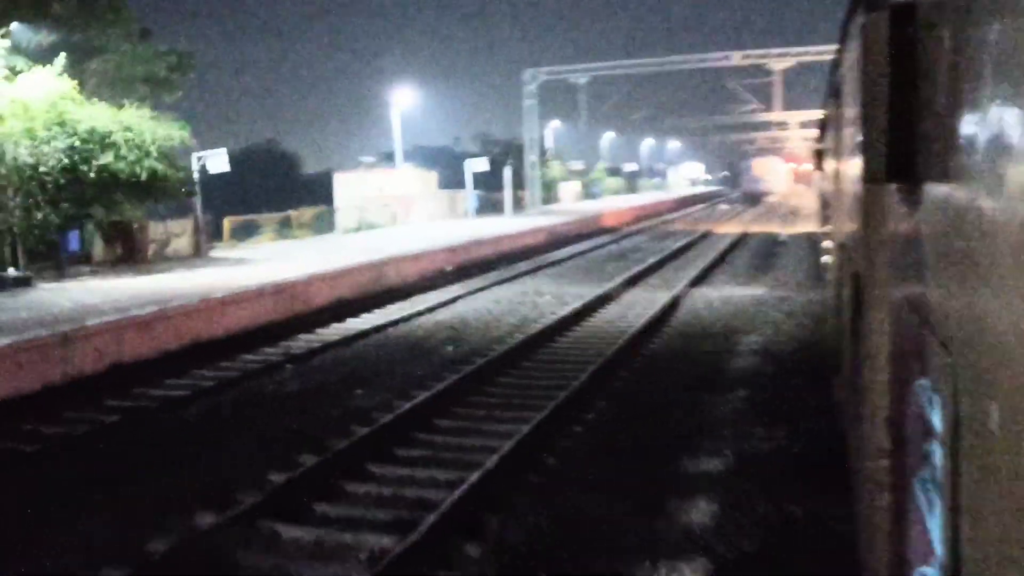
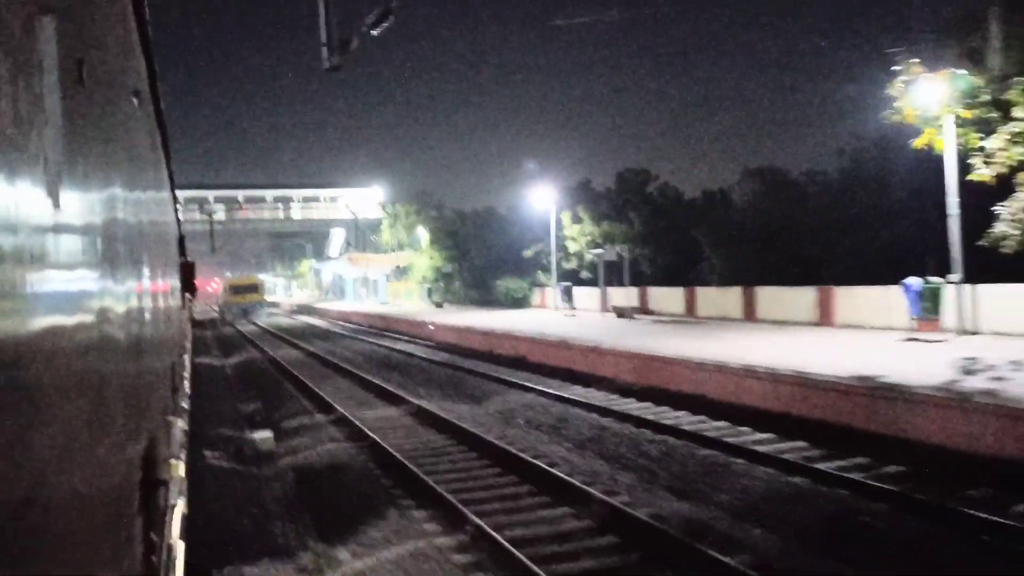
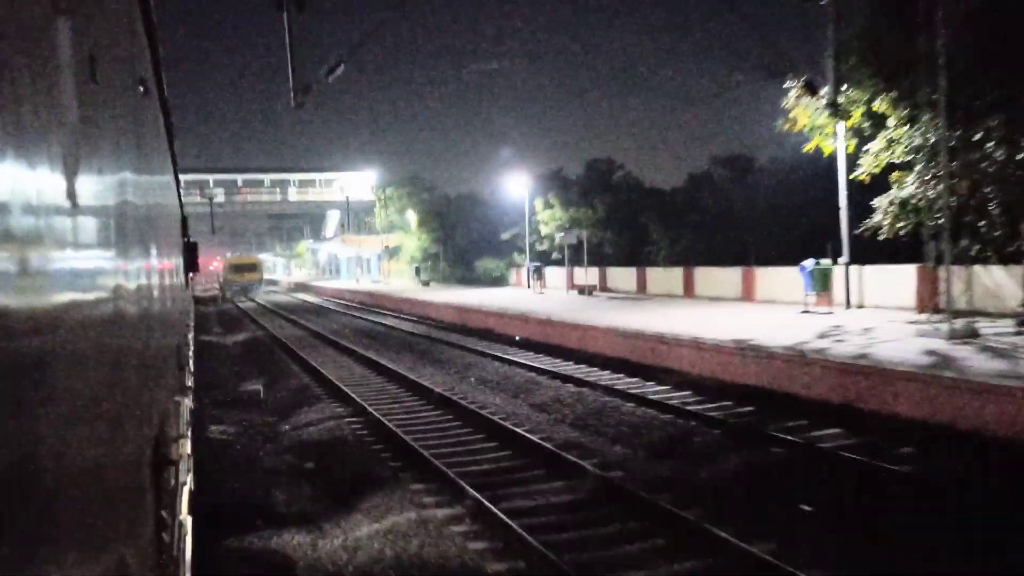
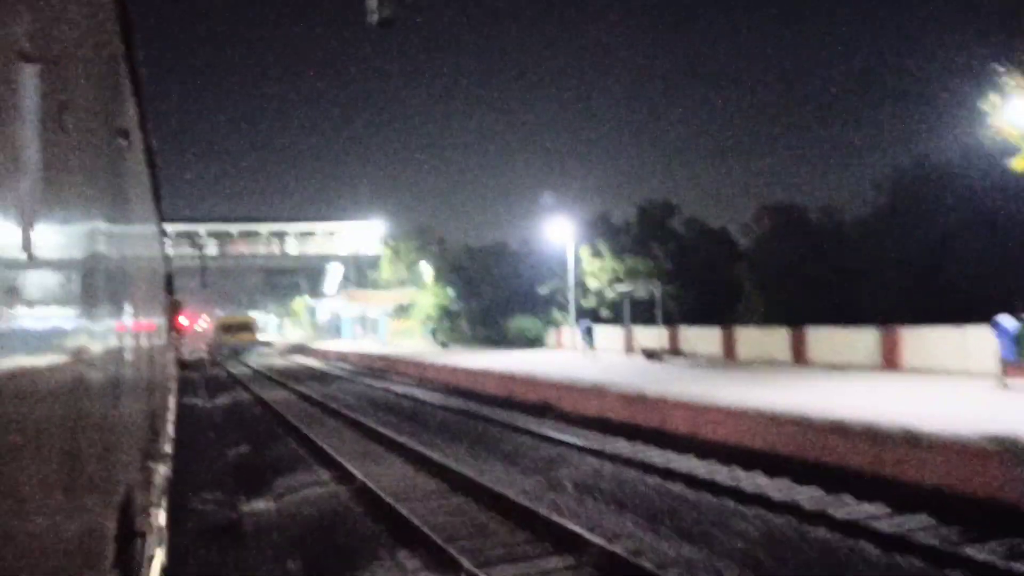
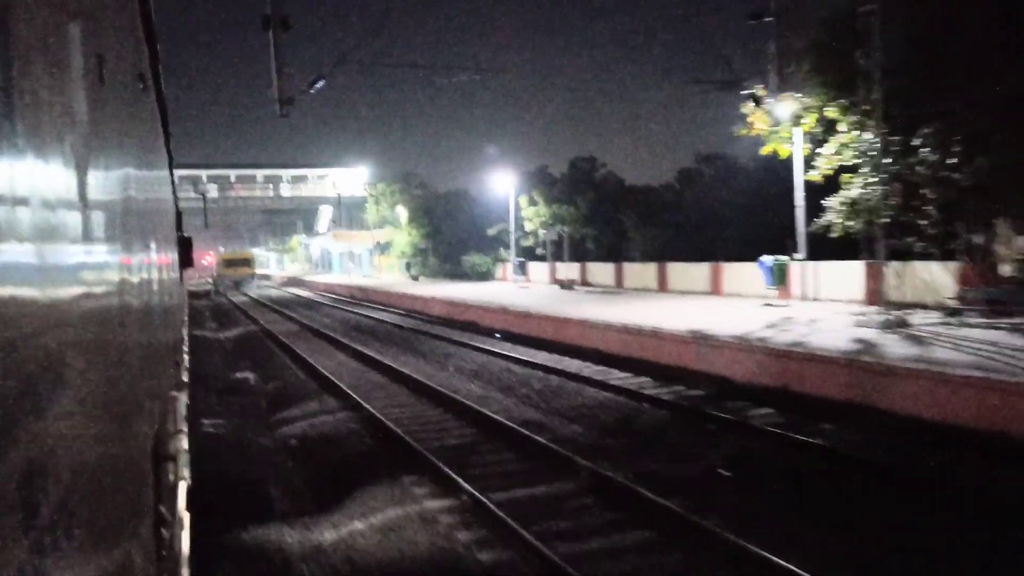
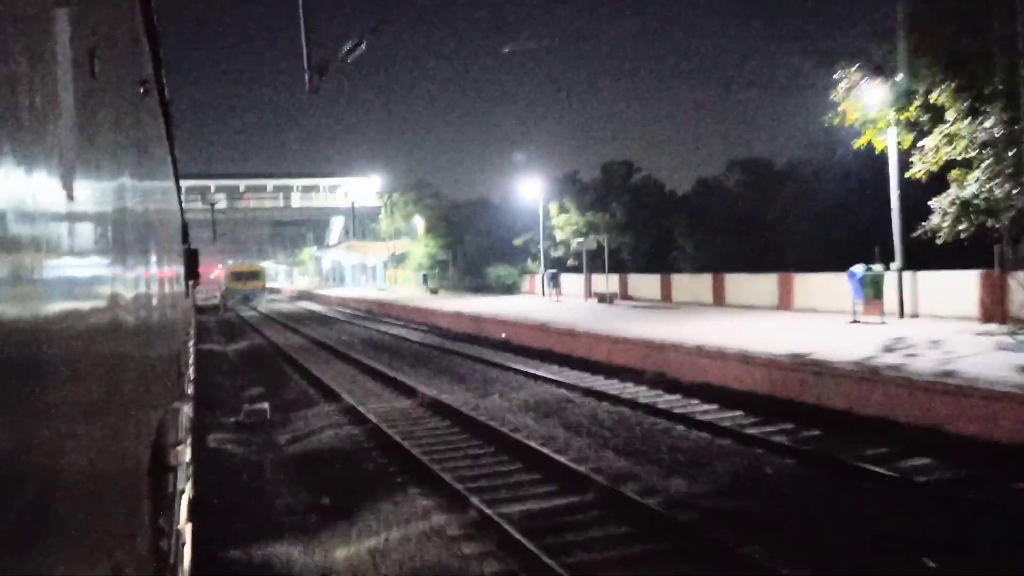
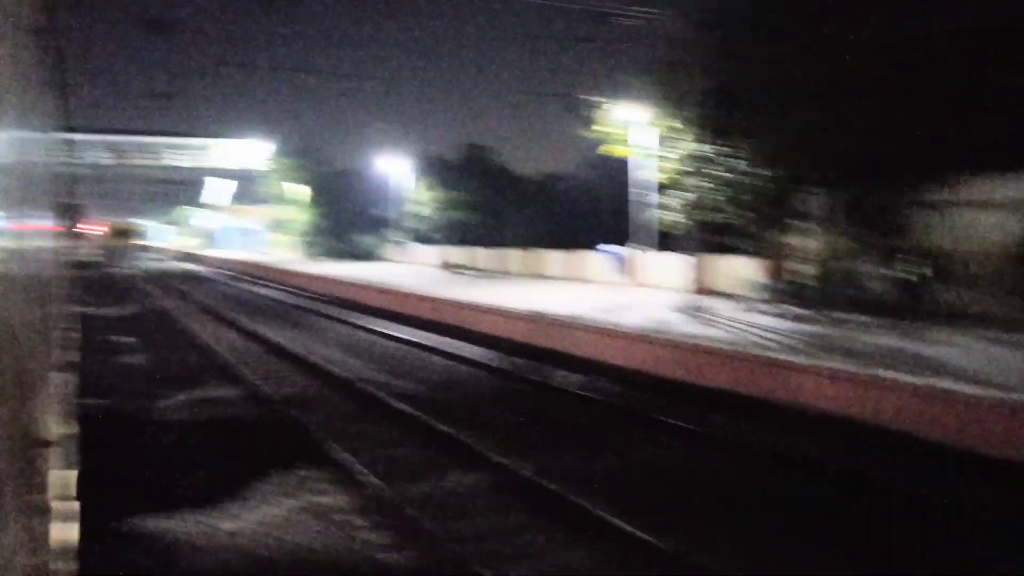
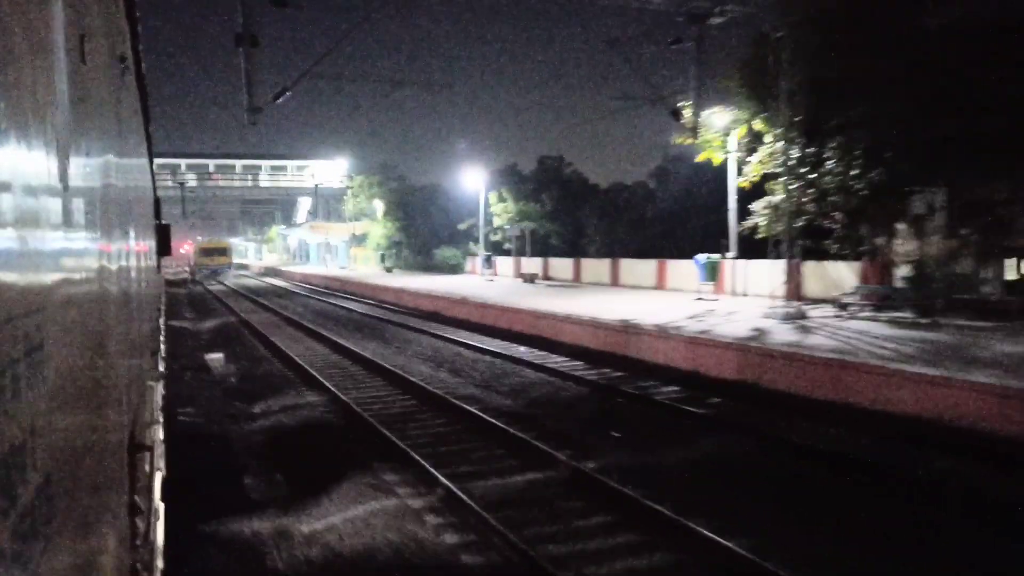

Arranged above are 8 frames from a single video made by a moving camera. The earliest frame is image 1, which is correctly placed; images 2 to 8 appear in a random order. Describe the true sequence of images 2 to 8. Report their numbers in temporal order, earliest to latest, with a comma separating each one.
4, 2, 6, 3, 5, 8, 7
